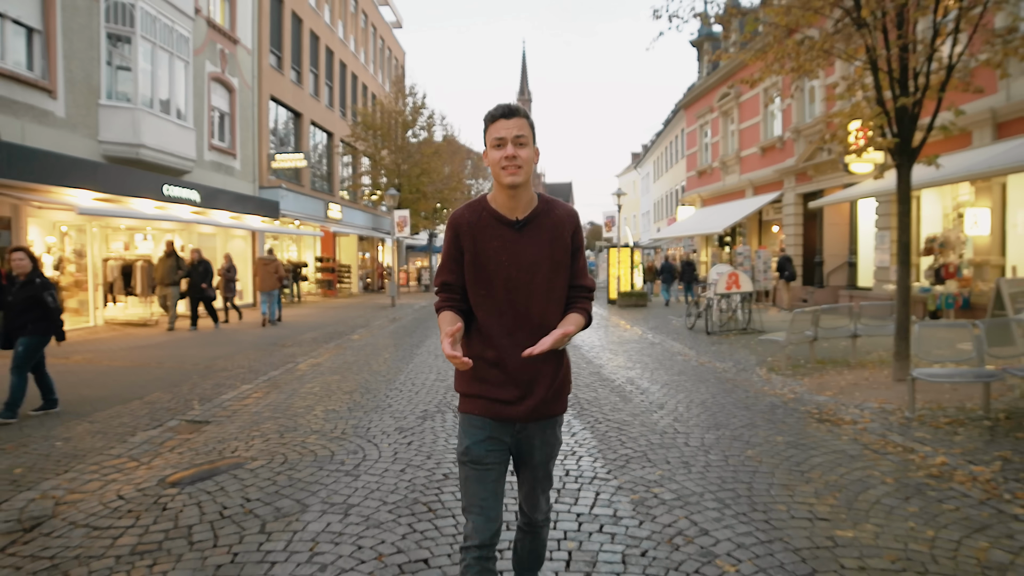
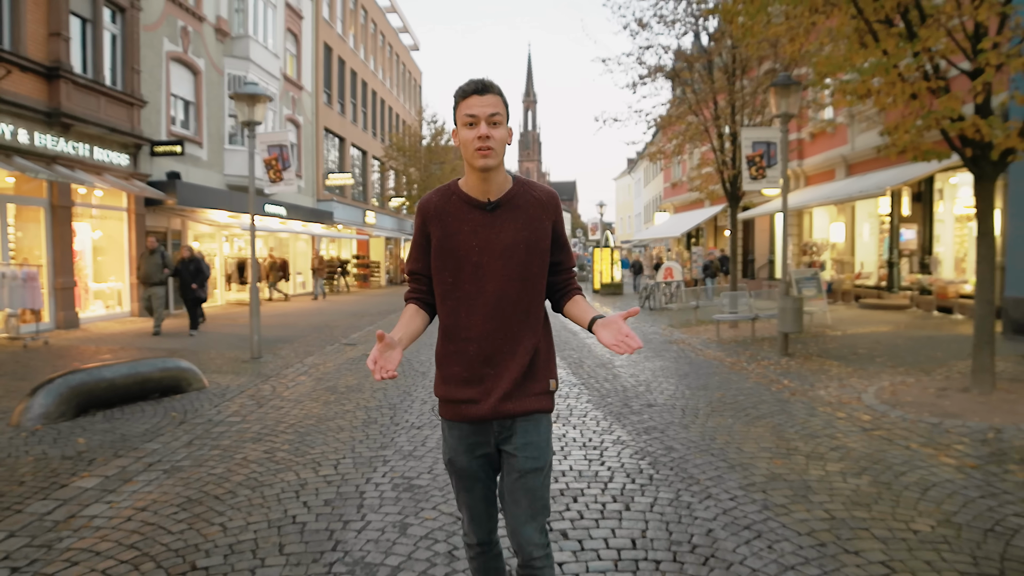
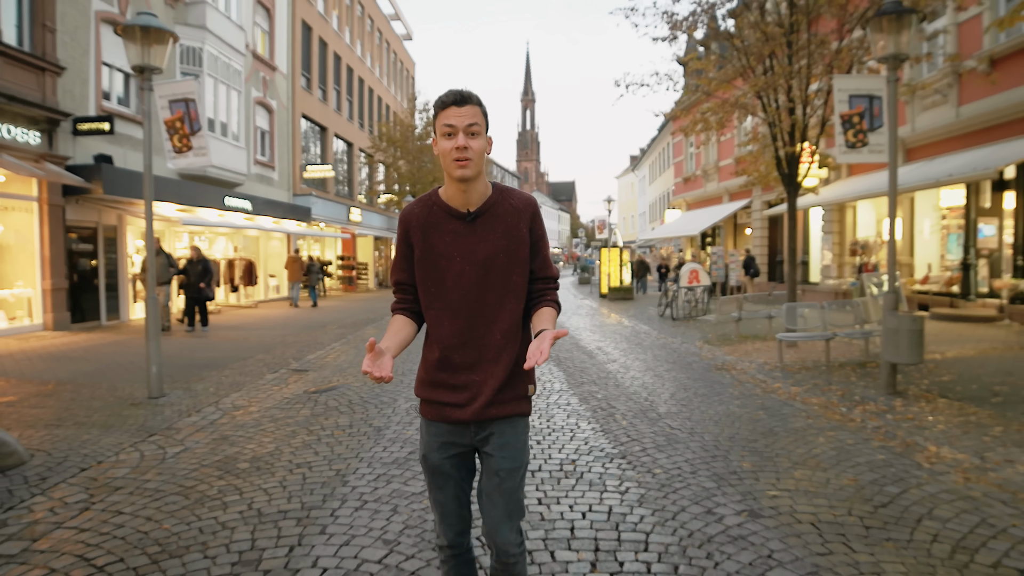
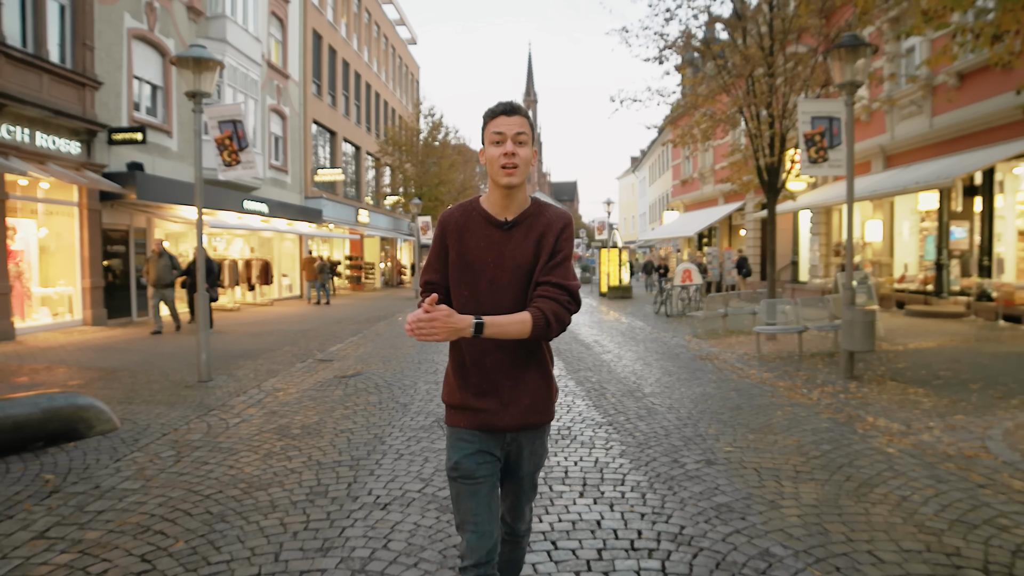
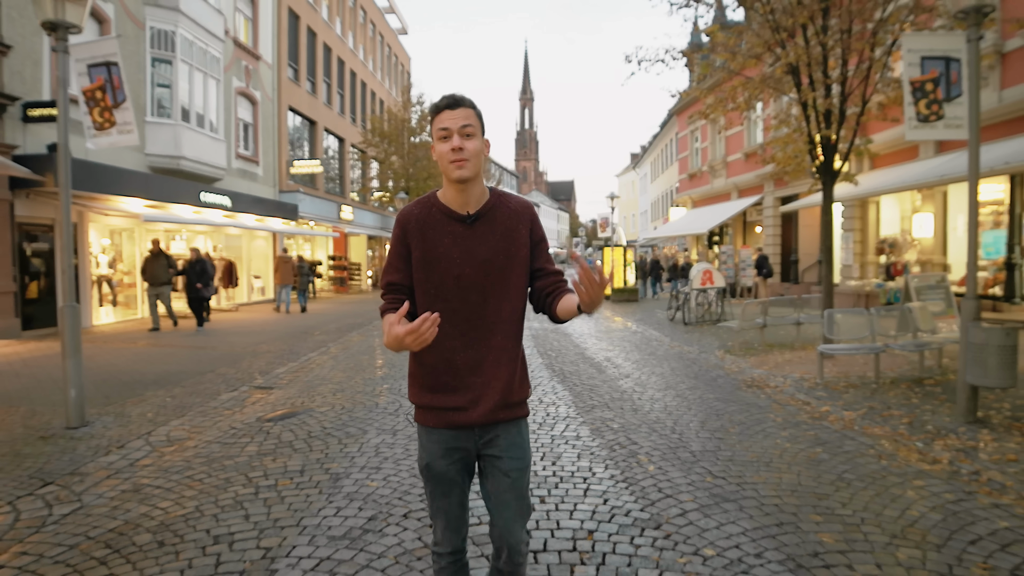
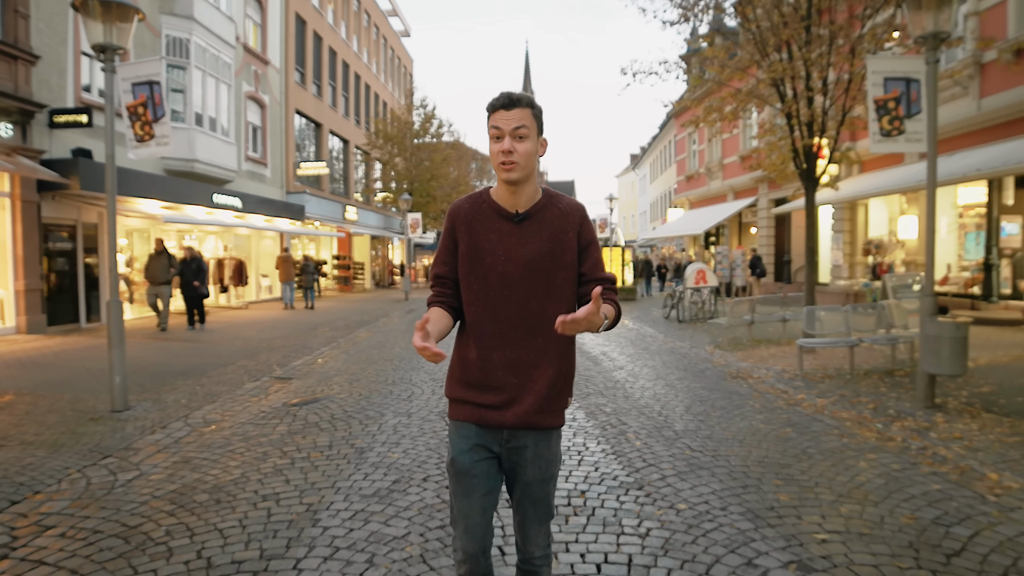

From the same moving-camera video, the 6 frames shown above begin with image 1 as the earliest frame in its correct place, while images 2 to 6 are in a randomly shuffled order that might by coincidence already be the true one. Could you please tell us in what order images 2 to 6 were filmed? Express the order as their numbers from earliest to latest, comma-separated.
5, 6, 3, 4, 2
